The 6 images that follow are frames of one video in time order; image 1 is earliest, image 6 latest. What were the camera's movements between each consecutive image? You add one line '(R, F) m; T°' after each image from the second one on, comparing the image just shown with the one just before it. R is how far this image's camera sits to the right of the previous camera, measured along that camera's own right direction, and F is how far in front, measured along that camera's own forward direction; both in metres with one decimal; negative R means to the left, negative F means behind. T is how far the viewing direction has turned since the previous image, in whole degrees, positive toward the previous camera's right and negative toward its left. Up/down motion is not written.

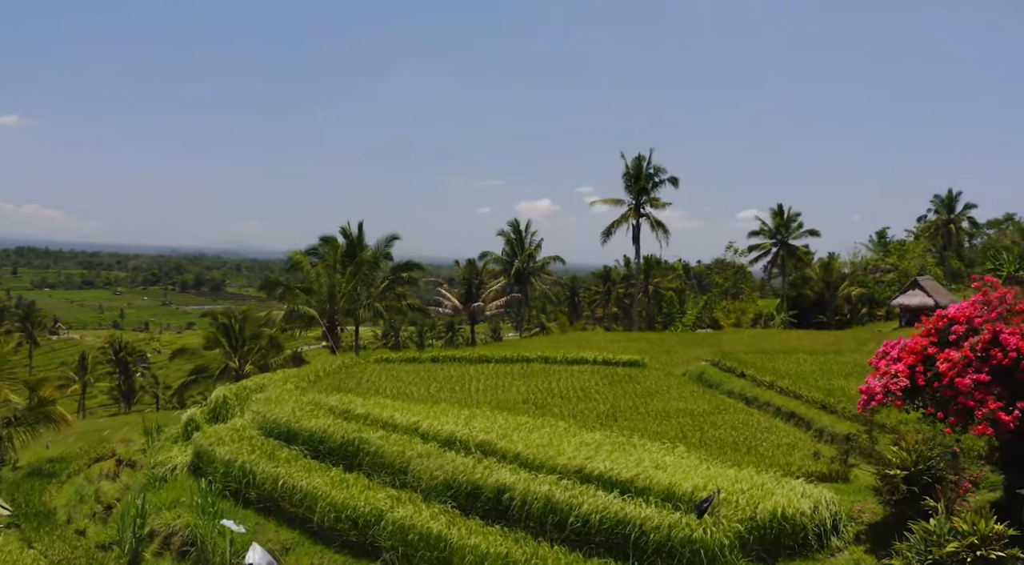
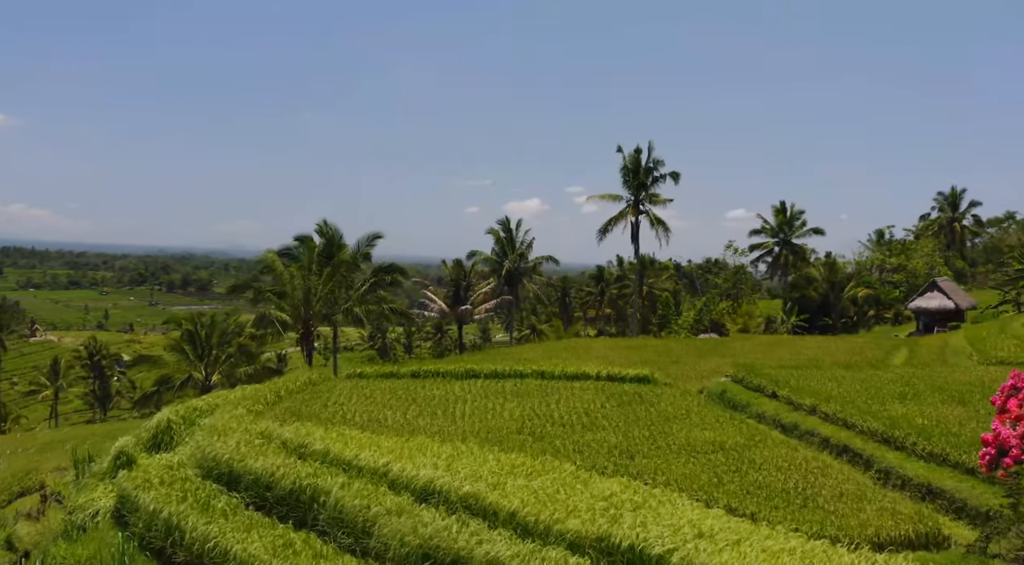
(-0.1, +3.2) m; +1°
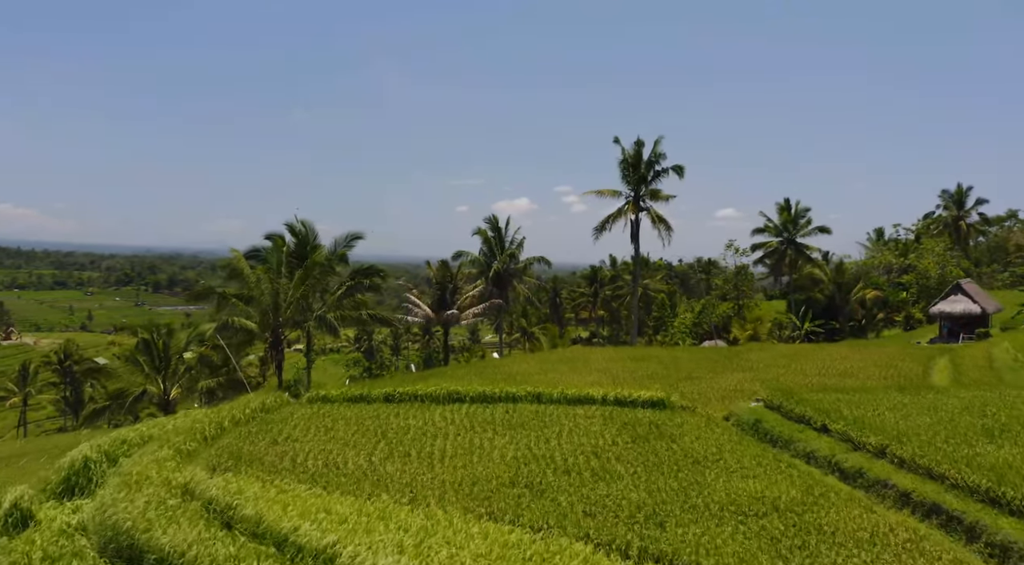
(0.0, +3.4) m; +1°
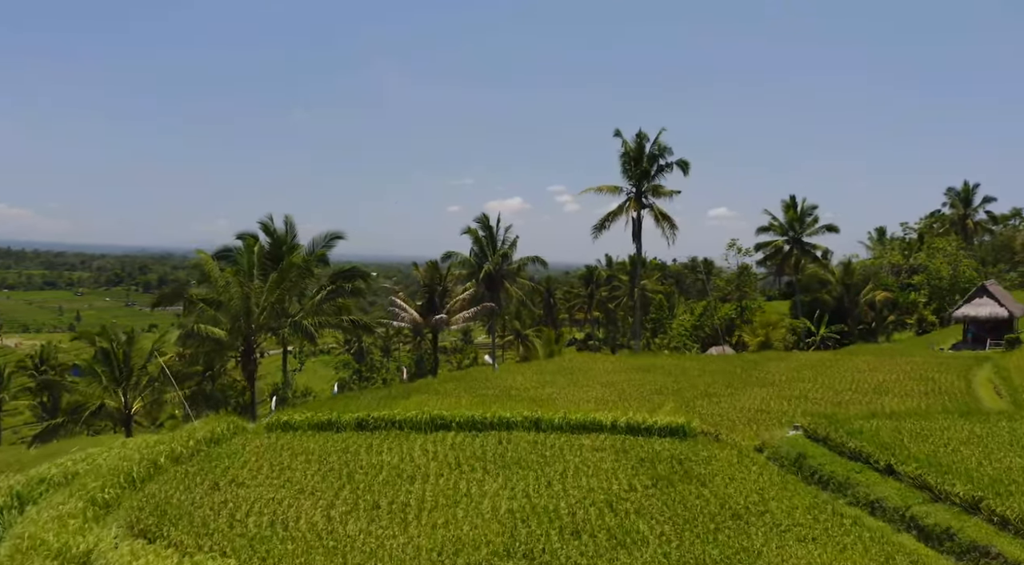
(0.0, +2.8) m; 0°
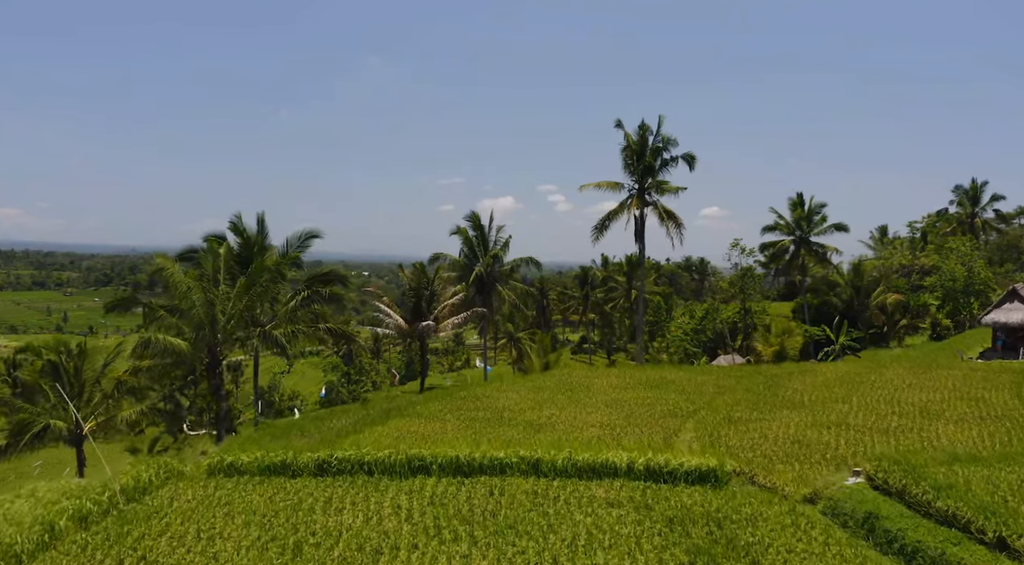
(0.0, +2.9) m; 0°
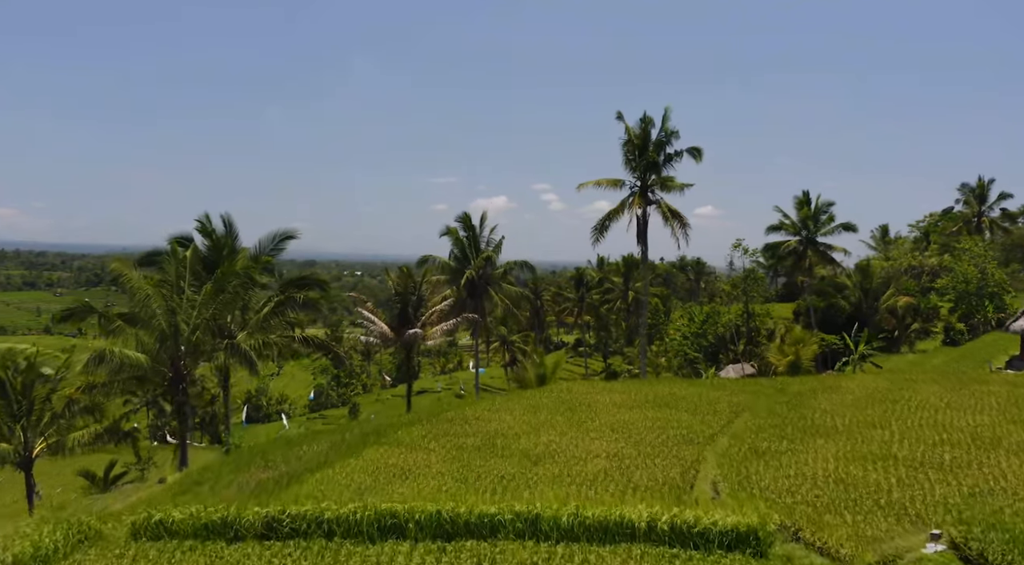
(0.0, +2.5) m; 0°
